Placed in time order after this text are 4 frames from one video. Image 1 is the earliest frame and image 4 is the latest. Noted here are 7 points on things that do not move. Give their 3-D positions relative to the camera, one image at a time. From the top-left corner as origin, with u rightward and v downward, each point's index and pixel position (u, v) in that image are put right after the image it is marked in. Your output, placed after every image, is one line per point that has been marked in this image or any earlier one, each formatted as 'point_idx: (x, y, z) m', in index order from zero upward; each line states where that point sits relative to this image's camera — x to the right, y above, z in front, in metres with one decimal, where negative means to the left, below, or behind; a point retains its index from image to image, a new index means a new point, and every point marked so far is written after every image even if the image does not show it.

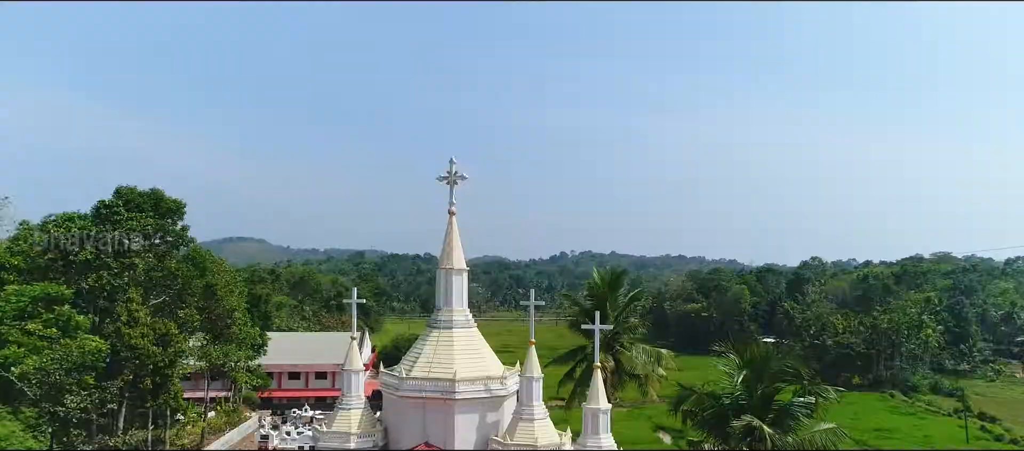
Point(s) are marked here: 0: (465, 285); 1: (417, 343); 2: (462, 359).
0: (-1.2, -1.5, +16.6) m
1: (-2.4, -2.9, +16.3) m
2: (-1.2, -3.2, +15.7) m
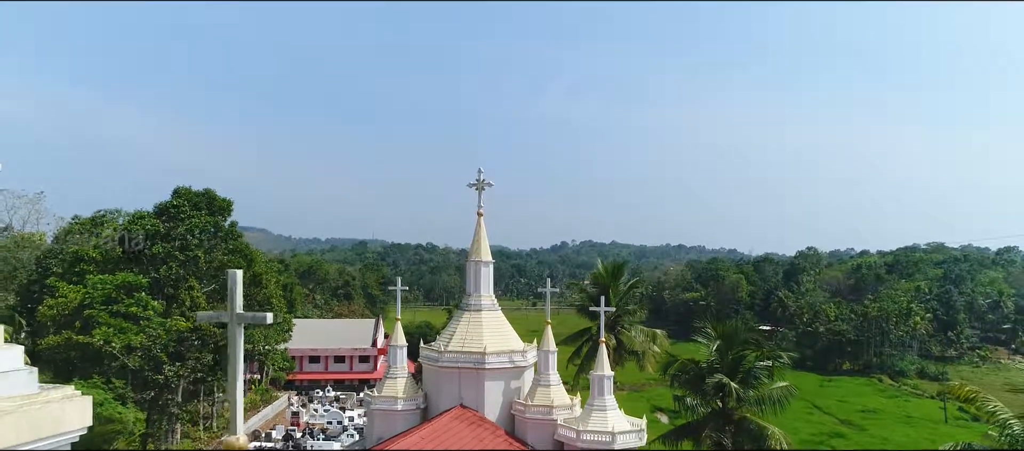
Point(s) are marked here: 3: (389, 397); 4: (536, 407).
0: (-0.7, -1.5, +19.8) m
1: (-1.8, -2.9, +19.4) m
2: (-0.6, -3.2, +18.8) m
3: (-3.5, -5.0, +18.8) m
4: (+0.6, -4.9, +17.6) m
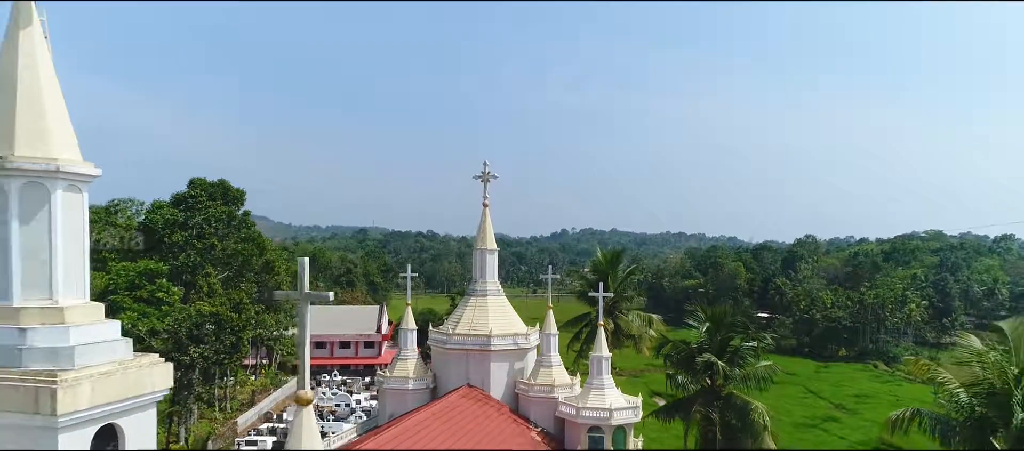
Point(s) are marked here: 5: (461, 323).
0: (-0.6, -1.1, +20.9) m
1: (-1.7, -2.5, +20.6) m
2: (-0.5, -2.9, +20.0) m
3: (-3.4, -4.7, +19.9) m
4: (+0.8, -4.6, +18.8) m
5: (-1.6, -3.0, +20.0) m
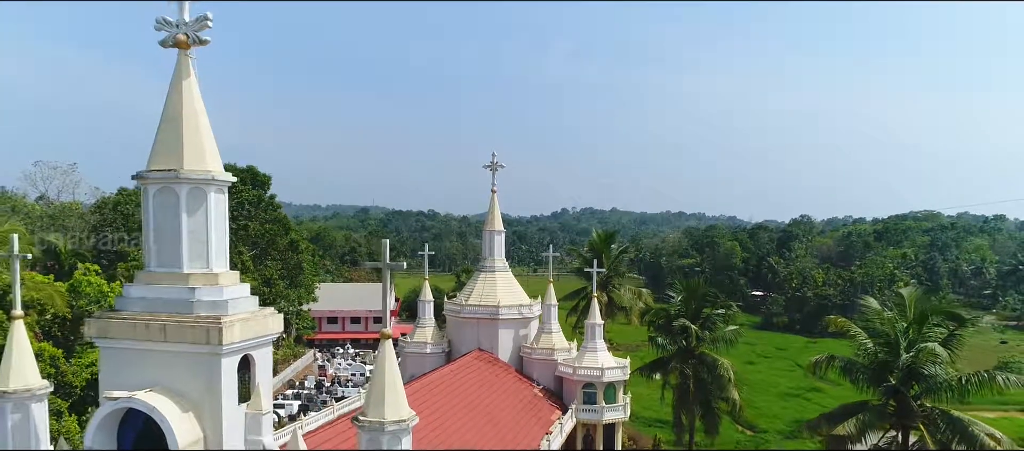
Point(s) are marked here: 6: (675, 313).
0: (-0.4, -0.6, +23.6) m
1: (-1.5, -2.0, +23.3) m
2: (-0.4, -2.3, +22.7) m
3: (-3.2, -4.1, +22.8) m
4: (+0.9, -4.1, +21.6) m
5: (-1.4, -2.4, +22.8) m
6: (+4.6, -2.5, +18.3) m
